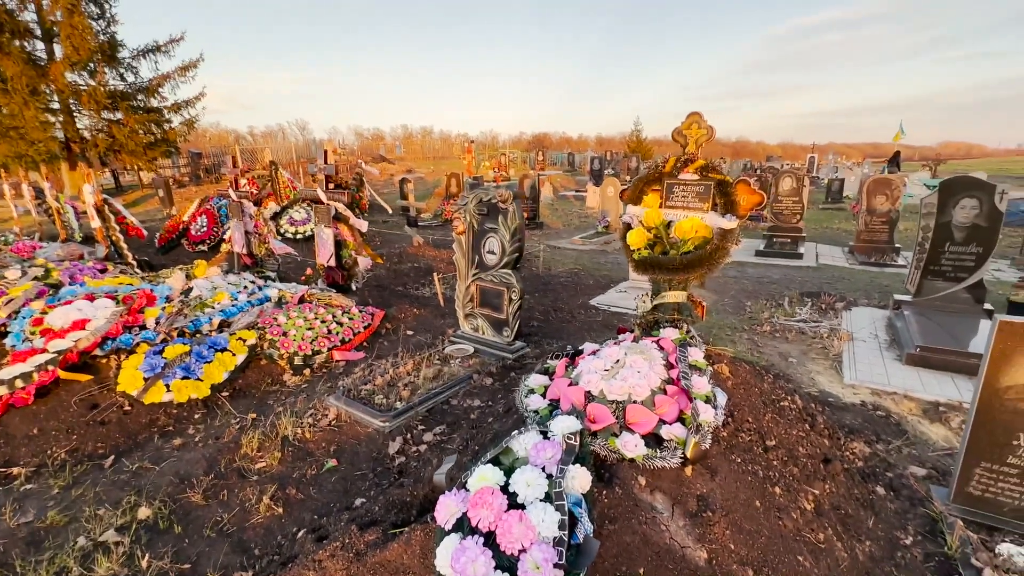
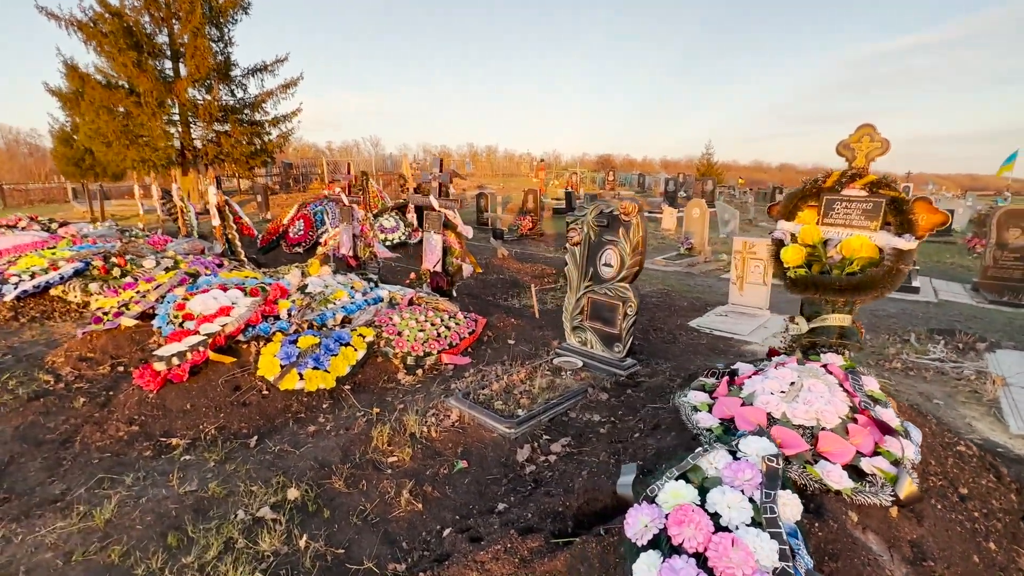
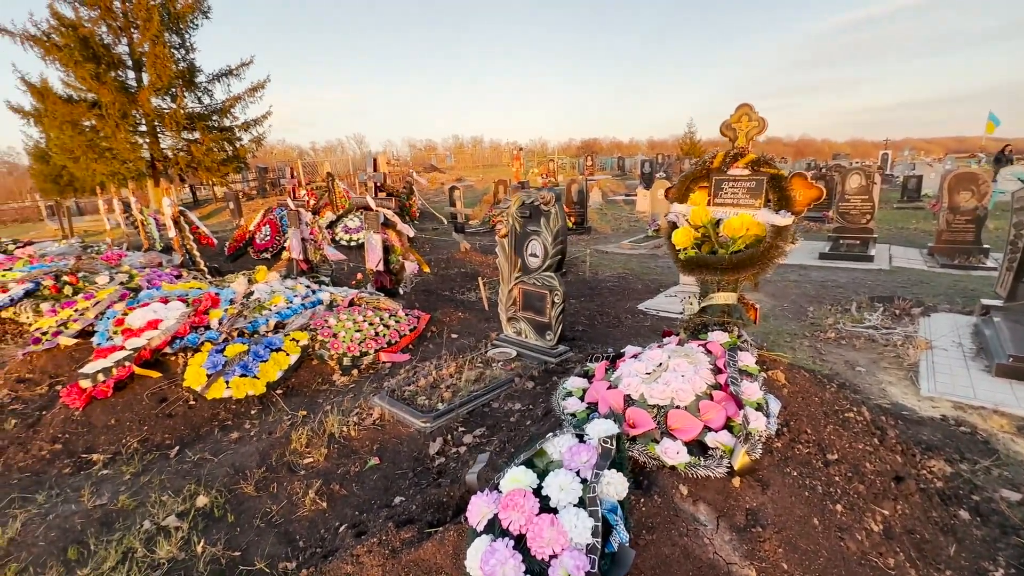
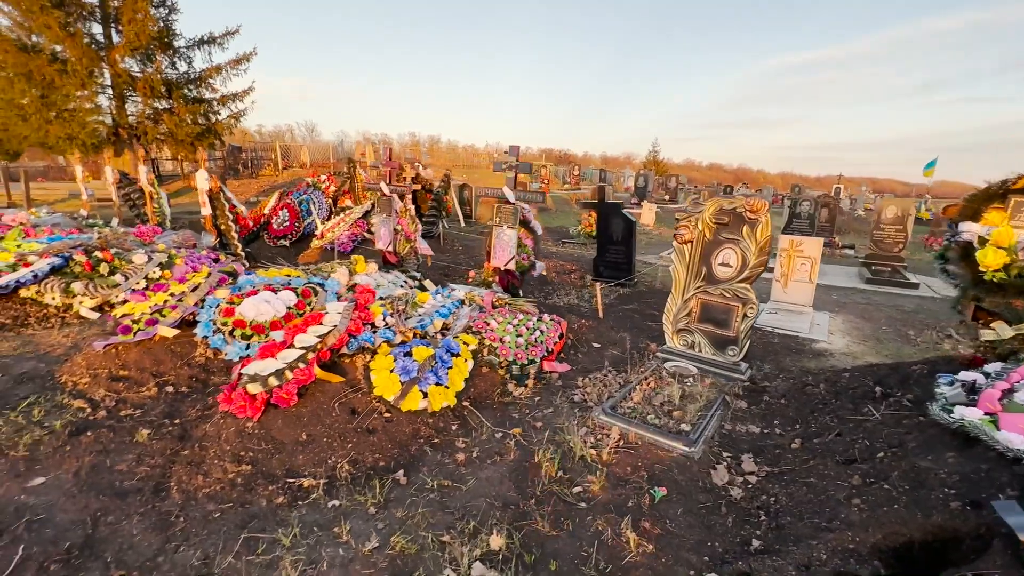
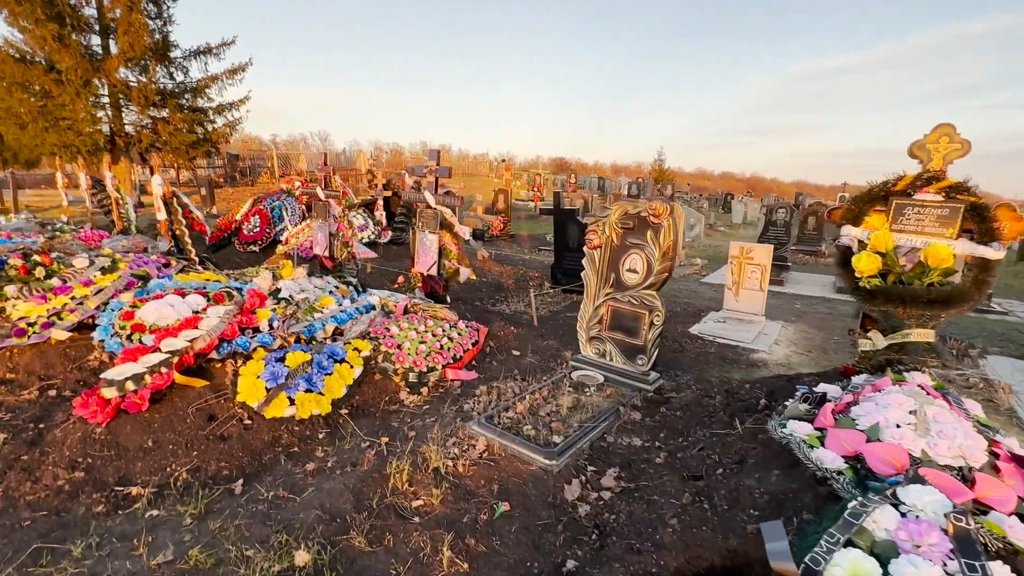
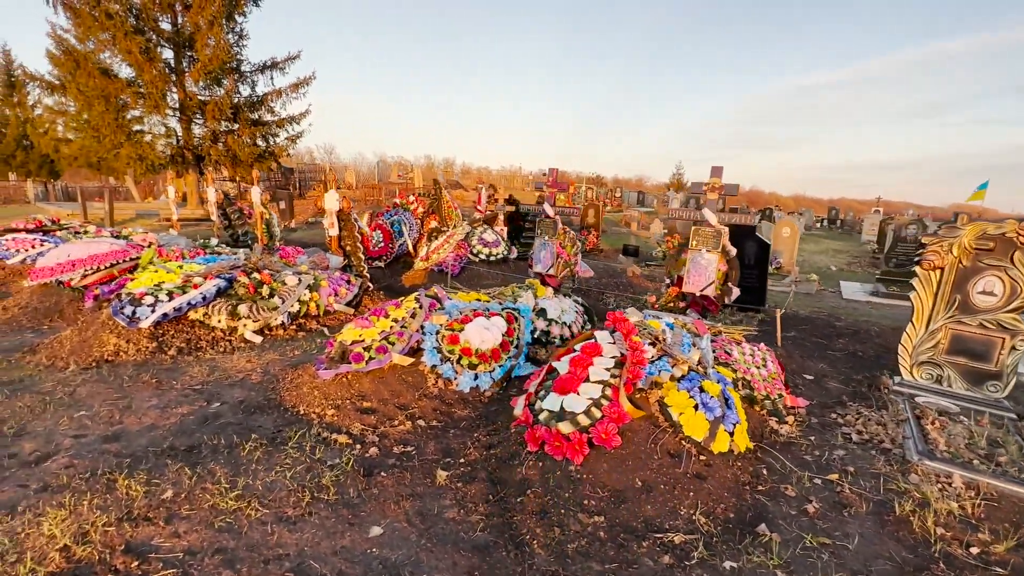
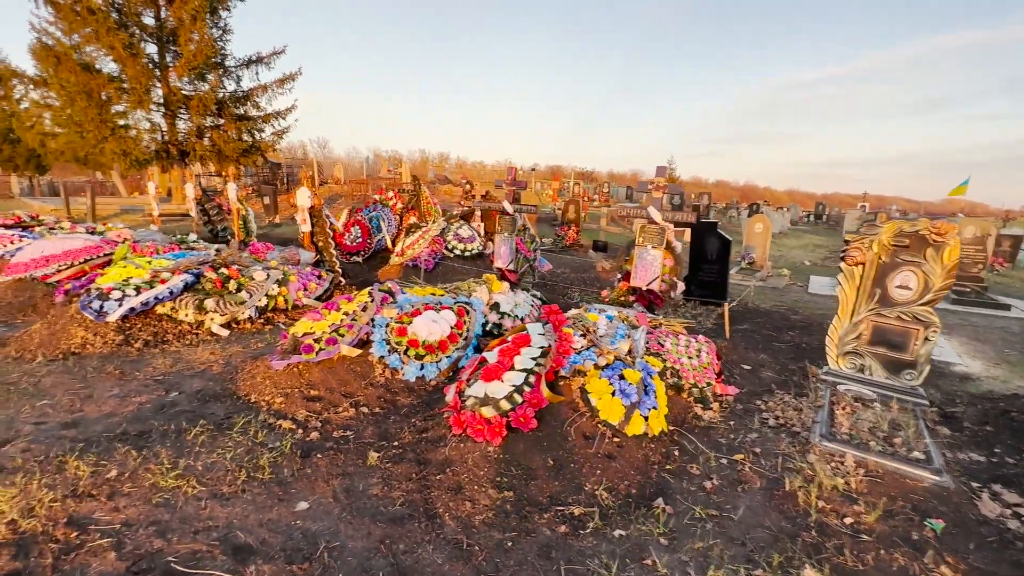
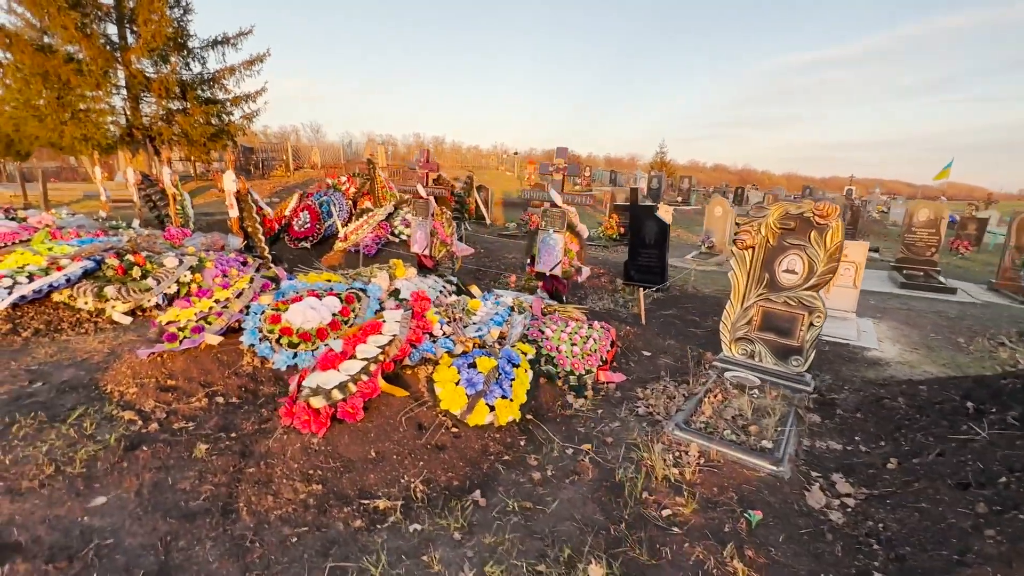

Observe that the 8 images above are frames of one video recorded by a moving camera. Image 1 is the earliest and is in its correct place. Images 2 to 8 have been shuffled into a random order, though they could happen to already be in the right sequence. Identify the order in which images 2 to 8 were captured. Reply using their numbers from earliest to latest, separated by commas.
3, 2, 5, 4, 8, 7, 6
